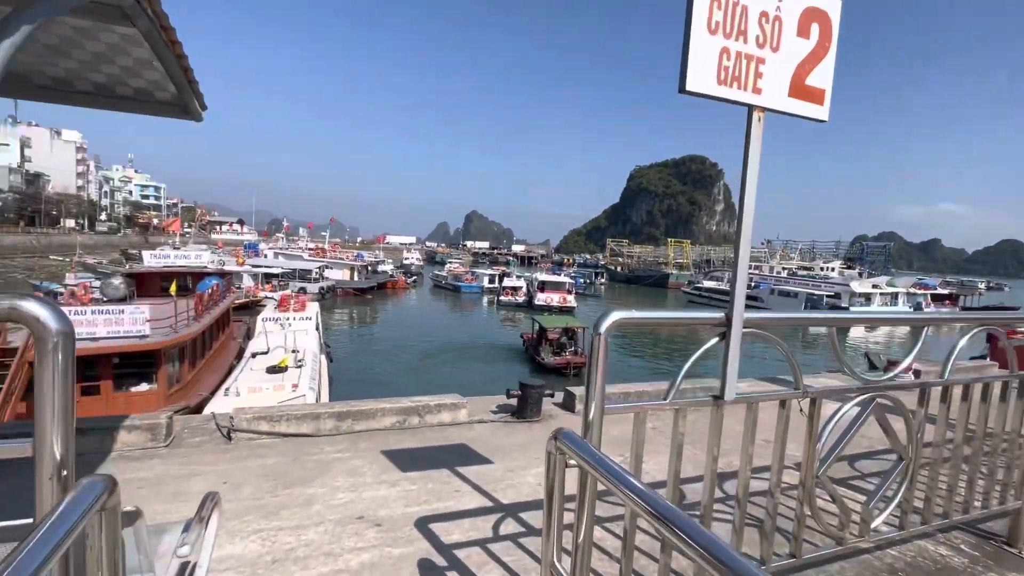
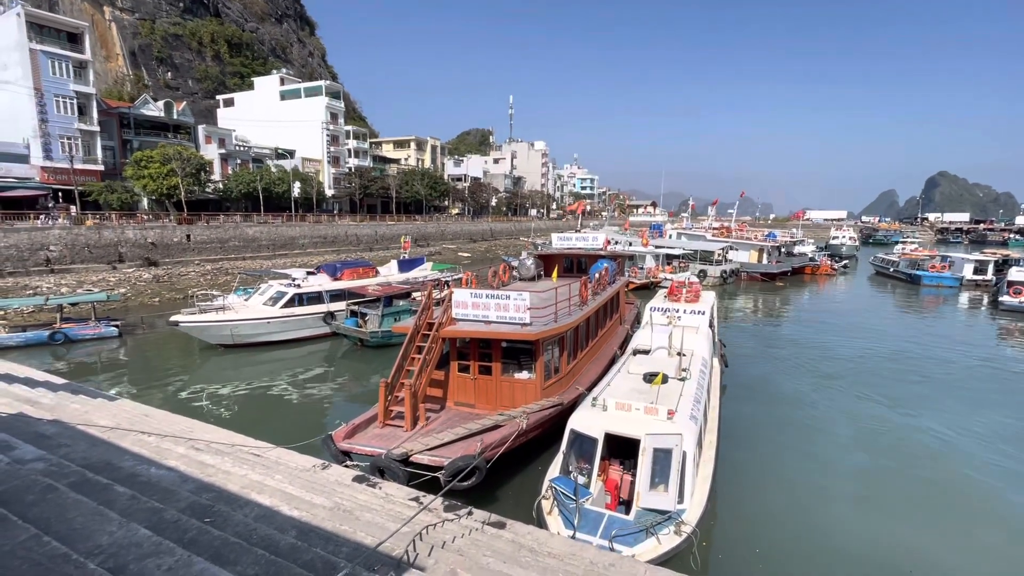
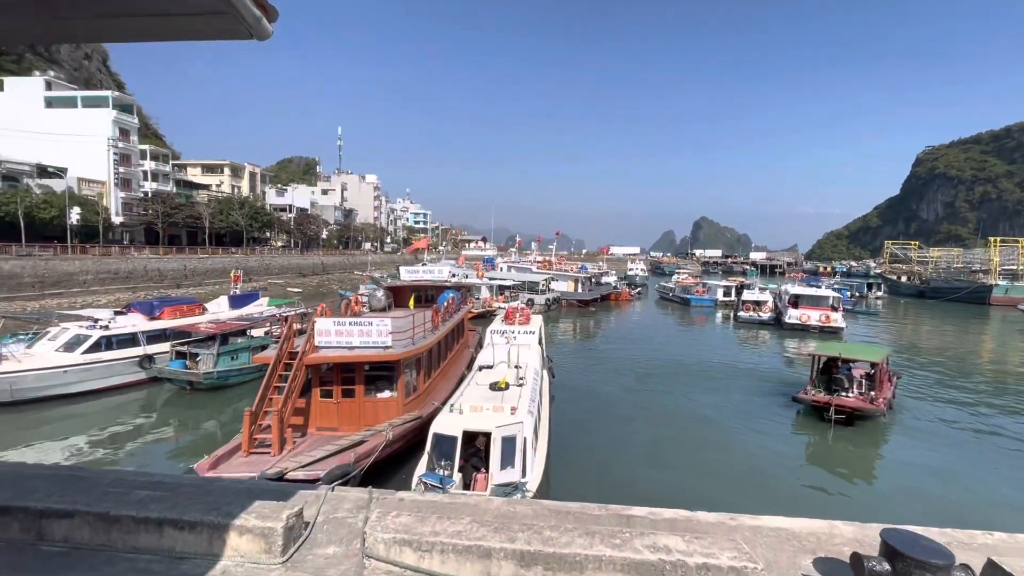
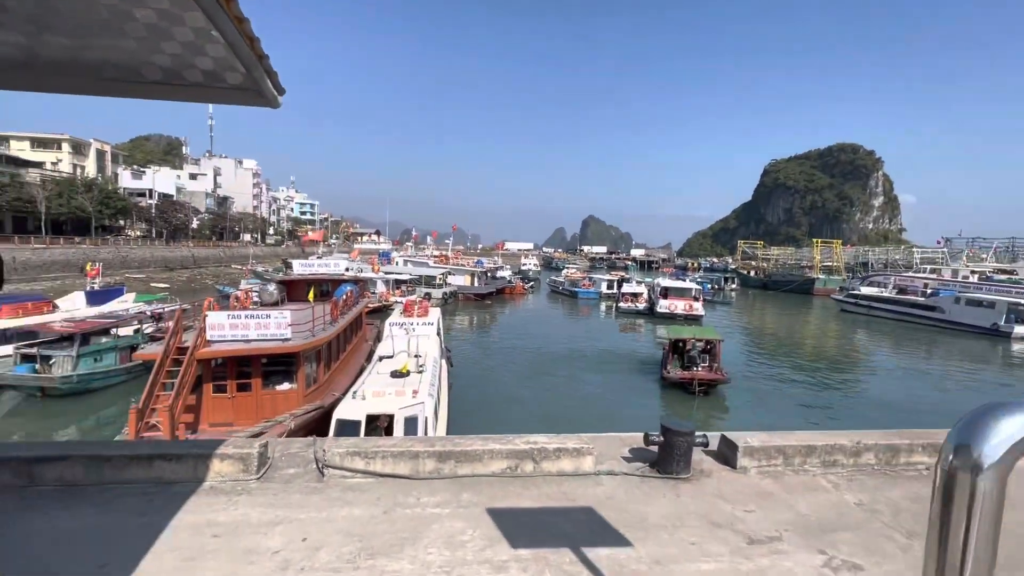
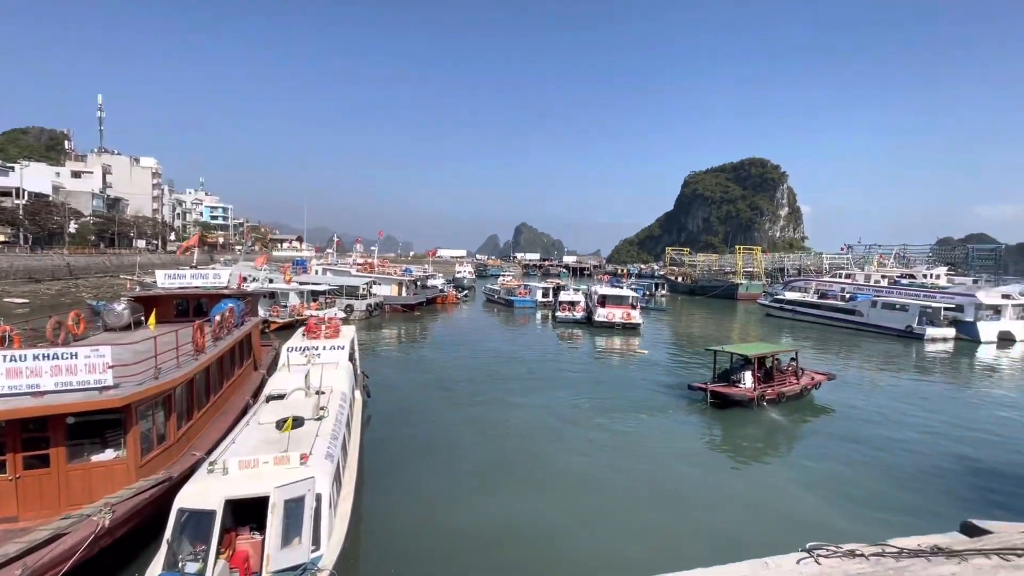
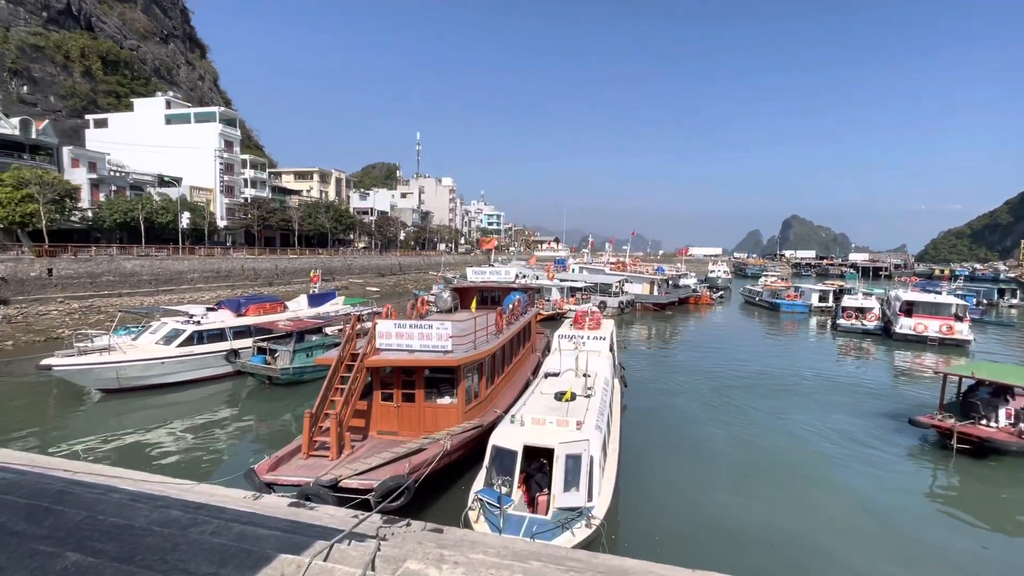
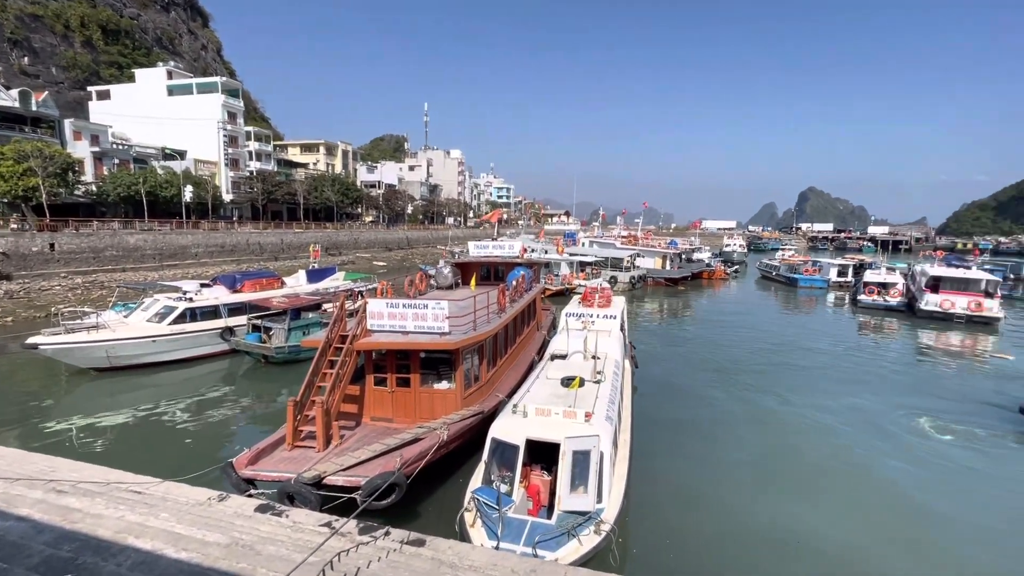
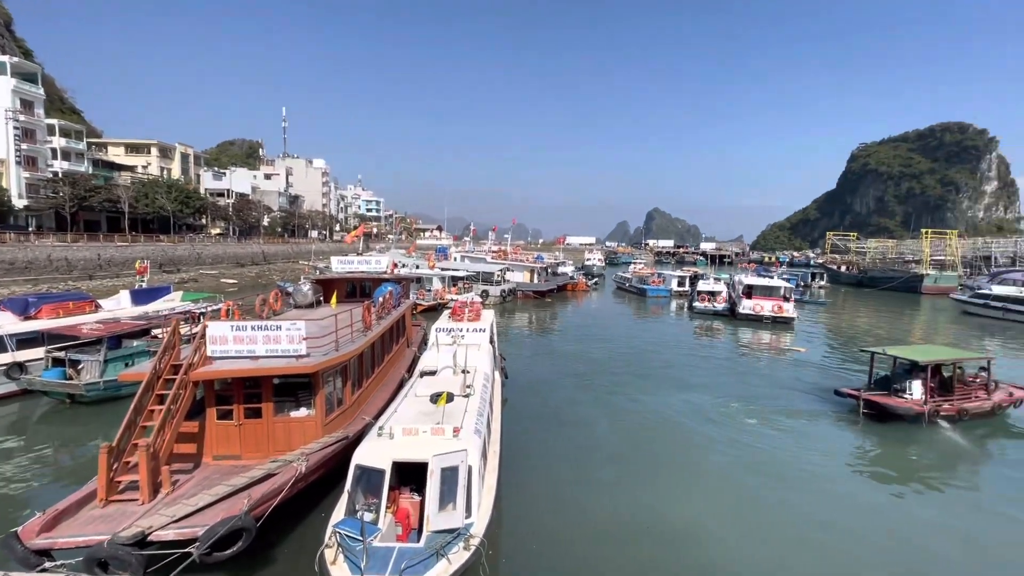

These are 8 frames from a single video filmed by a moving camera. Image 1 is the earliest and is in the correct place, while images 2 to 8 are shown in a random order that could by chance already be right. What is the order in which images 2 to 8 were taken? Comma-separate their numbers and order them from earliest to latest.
4, 3, 6, 2, 7, 8, 5
